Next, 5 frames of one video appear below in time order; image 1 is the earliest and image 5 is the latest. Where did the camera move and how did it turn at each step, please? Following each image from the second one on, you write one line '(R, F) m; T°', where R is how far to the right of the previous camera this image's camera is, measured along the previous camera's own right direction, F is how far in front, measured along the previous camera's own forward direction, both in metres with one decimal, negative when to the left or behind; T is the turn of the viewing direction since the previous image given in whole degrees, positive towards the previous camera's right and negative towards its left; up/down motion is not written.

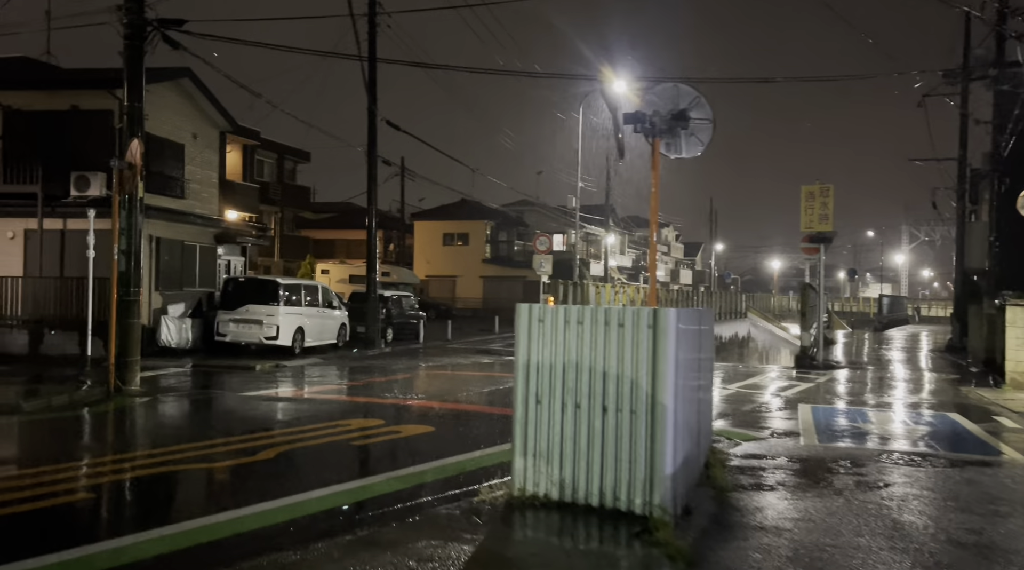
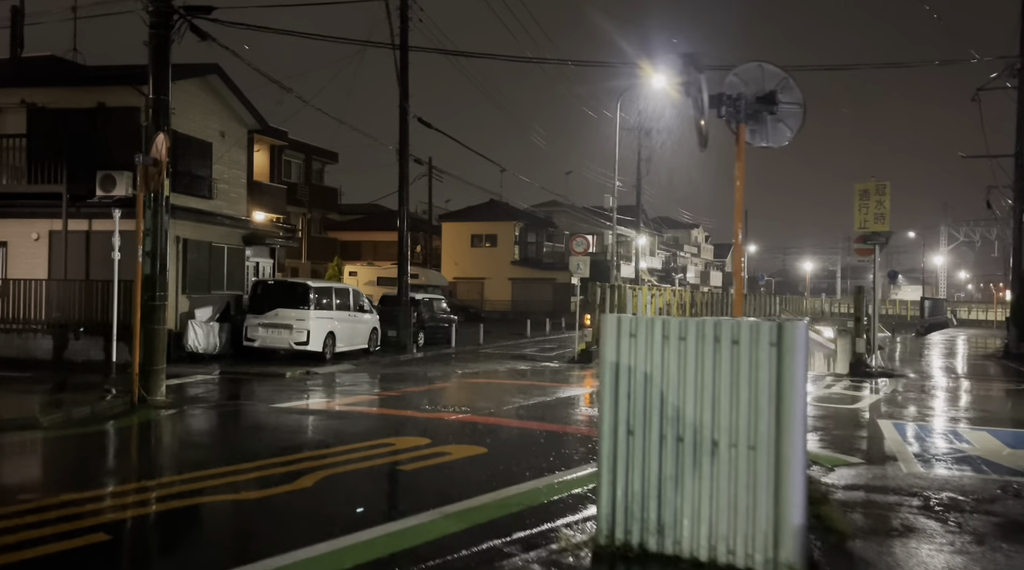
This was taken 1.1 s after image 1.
(-0.3, +0.8) m; -1°
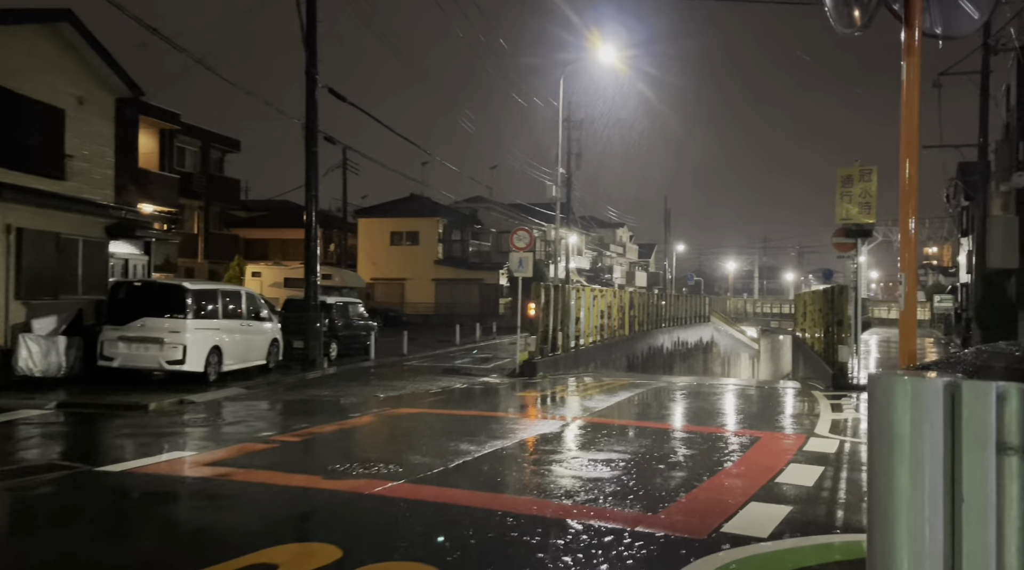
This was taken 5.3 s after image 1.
(-0.3, +3.6) m; +5°
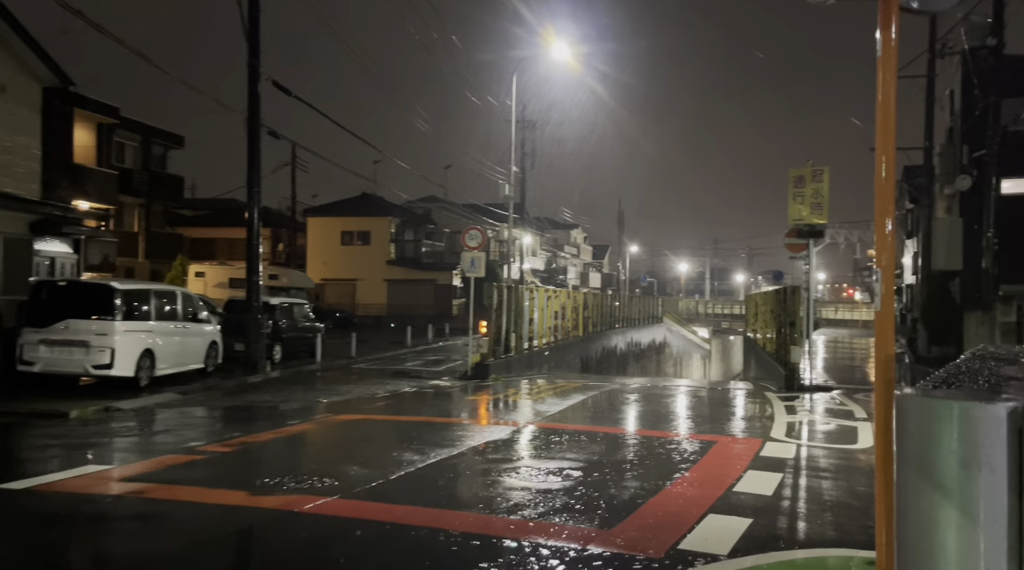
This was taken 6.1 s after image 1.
(+0.1, +0.6) m; +3°
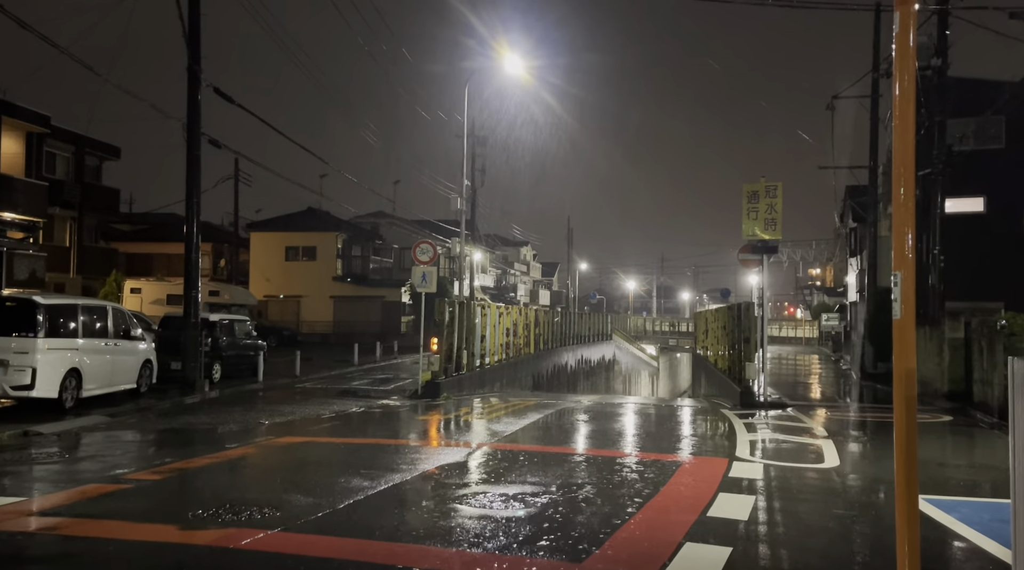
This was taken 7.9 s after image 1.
(-0.1, +0.6) m; +3°
